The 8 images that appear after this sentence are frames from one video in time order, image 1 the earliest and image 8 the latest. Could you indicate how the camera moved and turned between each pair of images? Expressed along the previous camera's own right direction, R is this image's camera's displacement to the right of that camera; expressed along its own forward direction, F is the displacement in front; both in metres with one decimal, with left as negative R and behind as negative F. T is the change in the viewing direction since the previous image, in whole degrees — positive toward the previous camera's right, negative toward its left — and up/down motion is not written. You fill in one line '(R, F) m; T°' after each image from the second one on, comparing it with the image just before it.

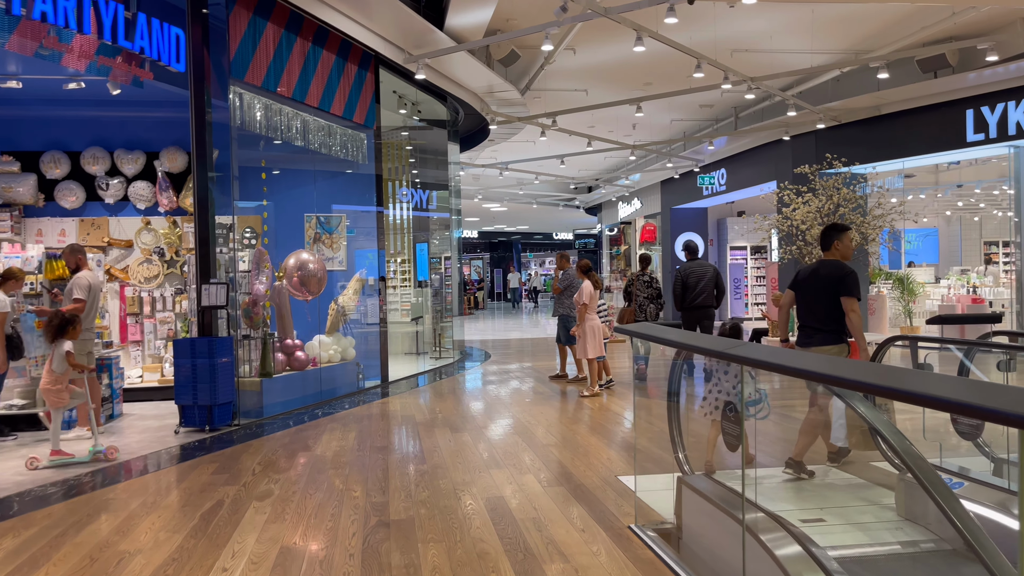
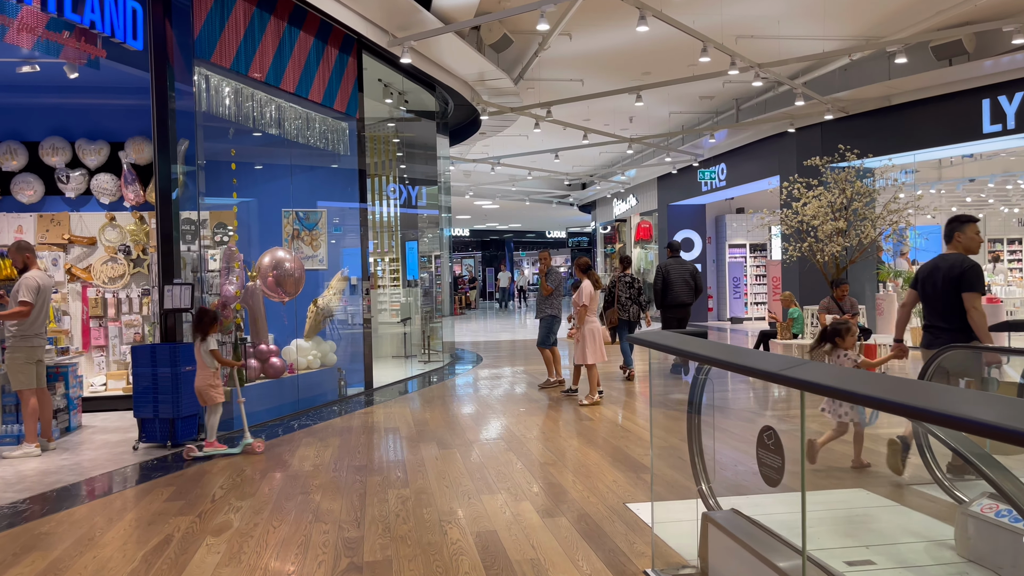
(0.0, +0.5) m; +1°
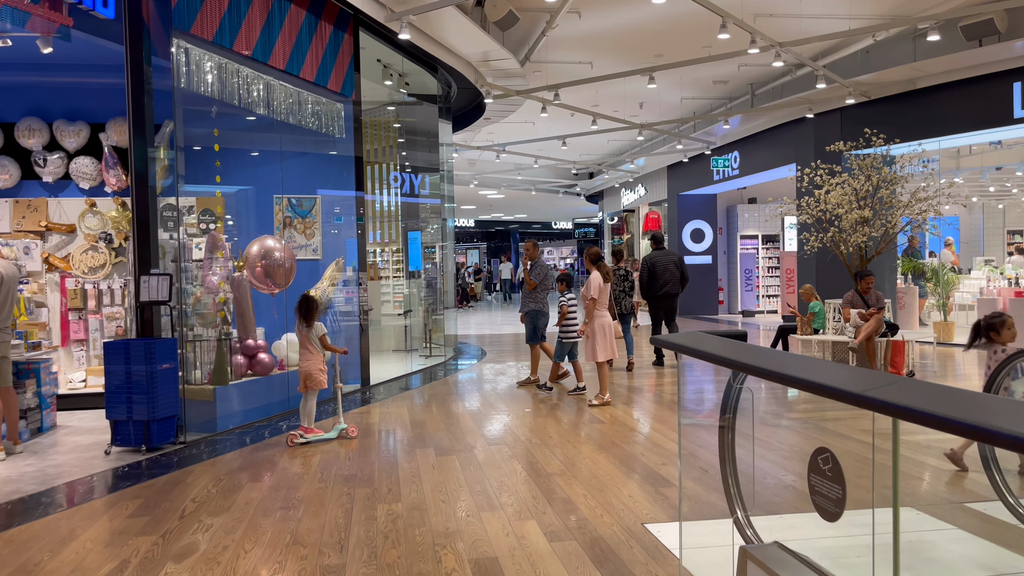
(0.0, +0.4) m; 0°
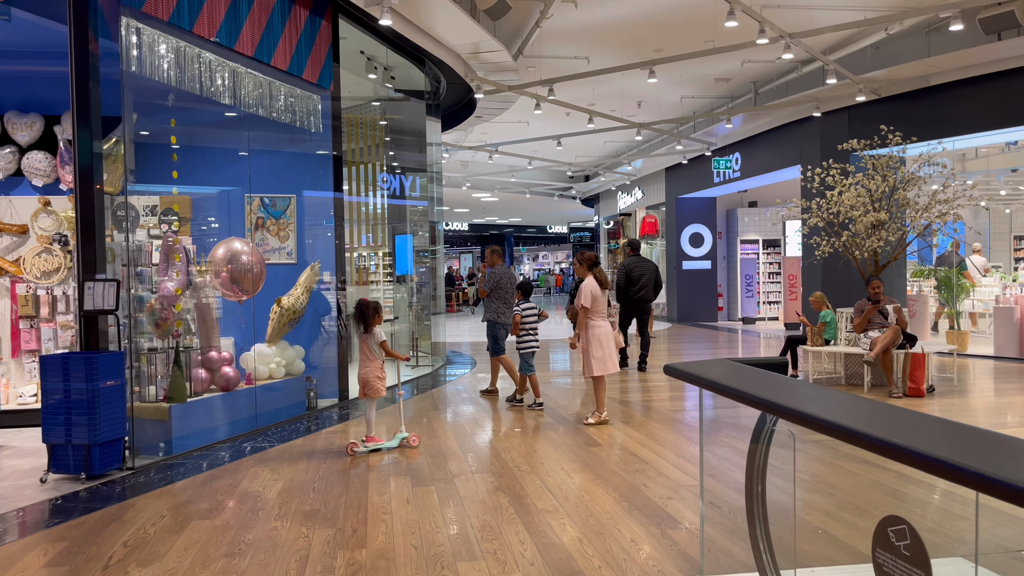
(0.0, +0.5) m; 0°
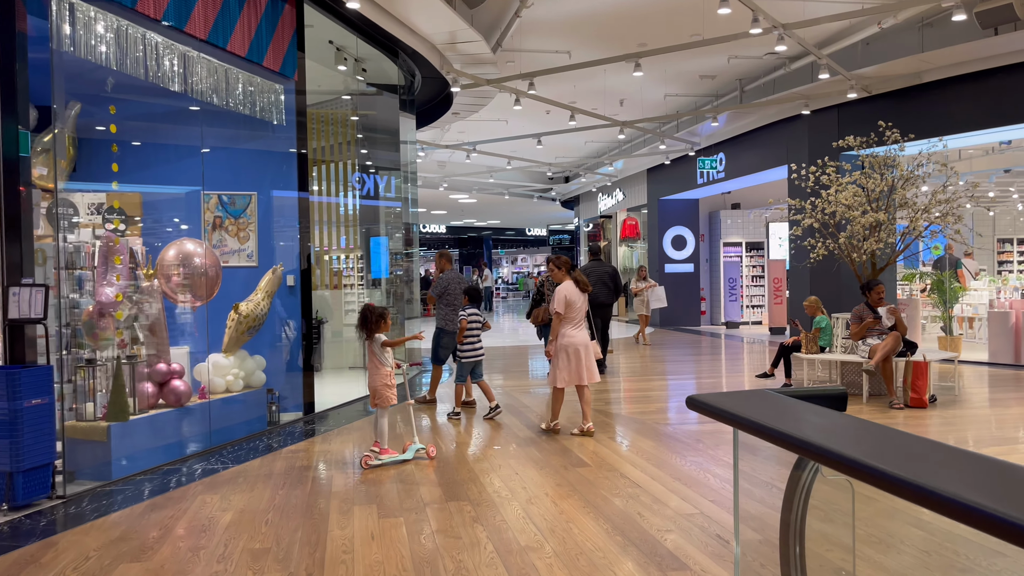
(0.0, +0.4) m; +2°
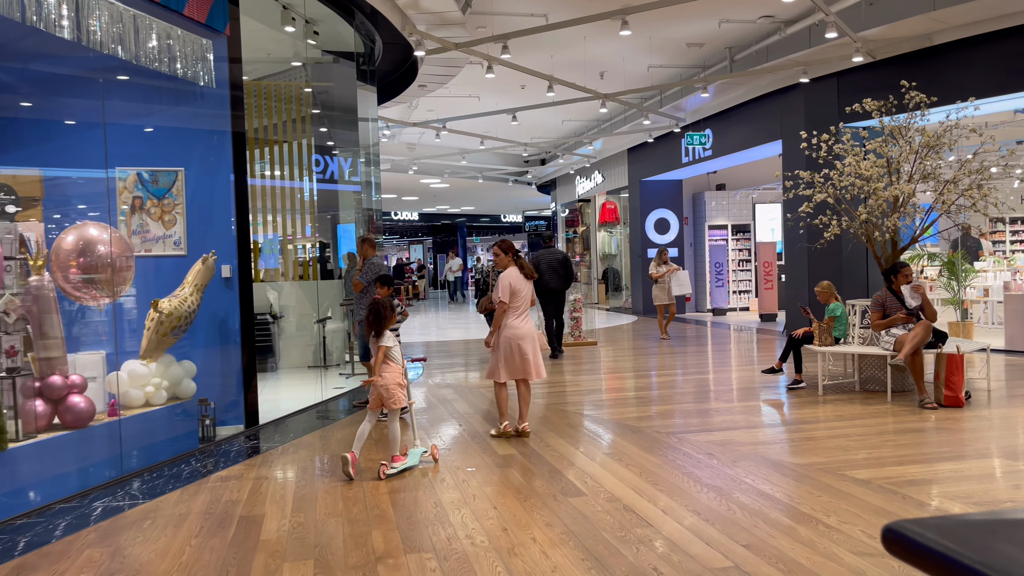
(0.0, +0.8) m; +2°
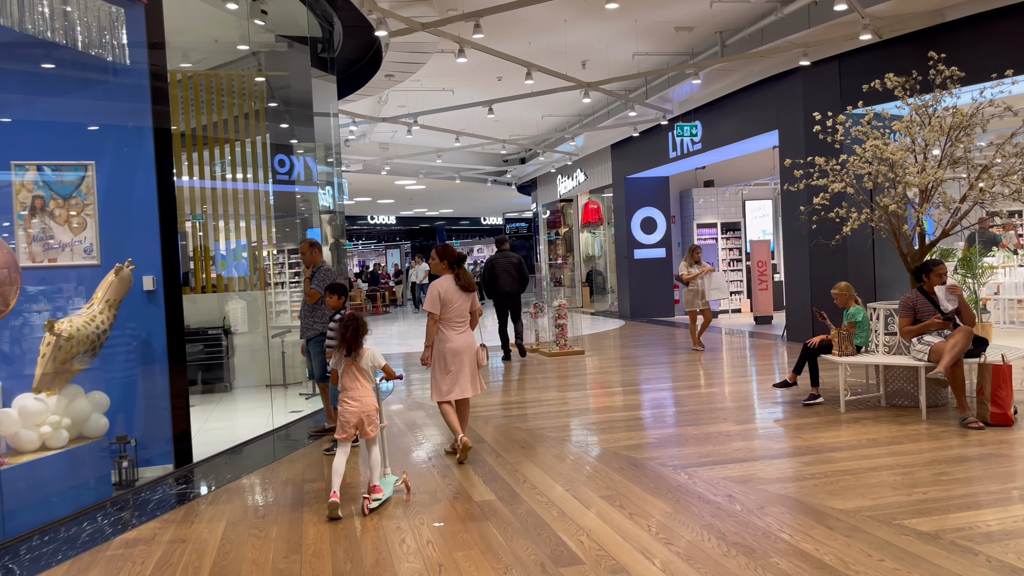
(0.0, +0.8) m; +1°
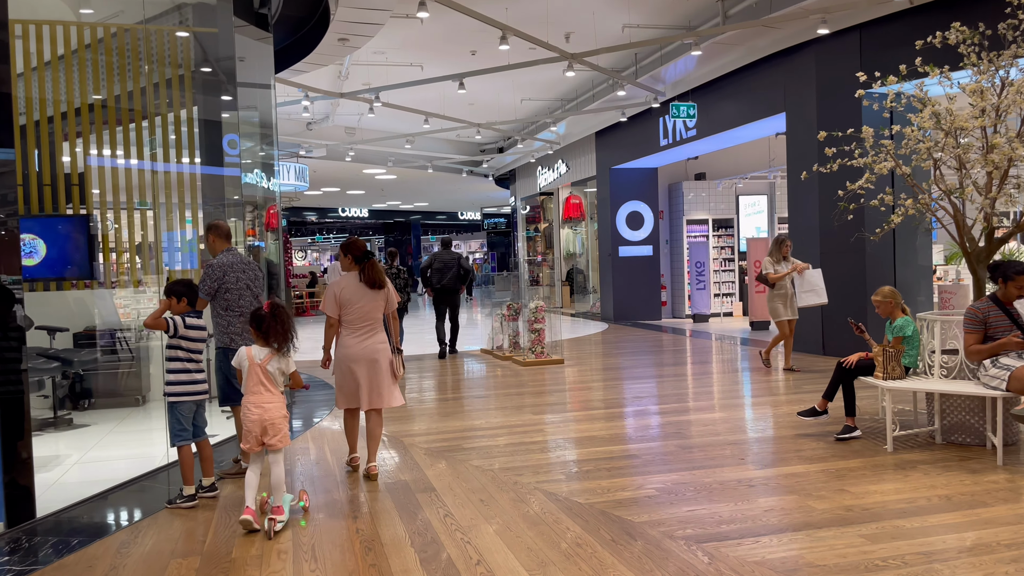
(+0.1, +1.1) m; +1°
